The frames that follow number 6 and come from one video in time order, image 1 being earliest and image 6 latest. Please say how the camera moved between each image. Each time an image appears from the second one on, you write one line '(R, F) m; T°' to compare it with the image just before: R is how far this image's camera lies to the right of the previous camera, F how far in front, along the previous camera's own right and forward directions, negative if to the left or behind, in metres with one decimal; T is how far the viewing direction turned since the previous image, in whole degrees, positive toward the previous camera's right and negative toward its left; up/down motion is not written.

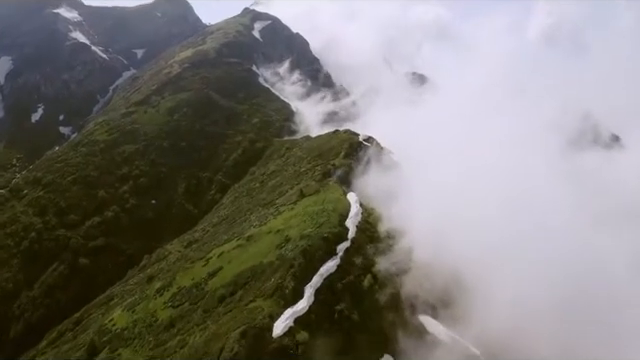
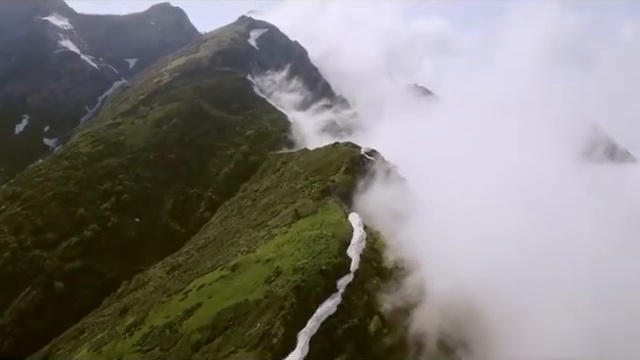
(+0.3, +17.1) m; 0°
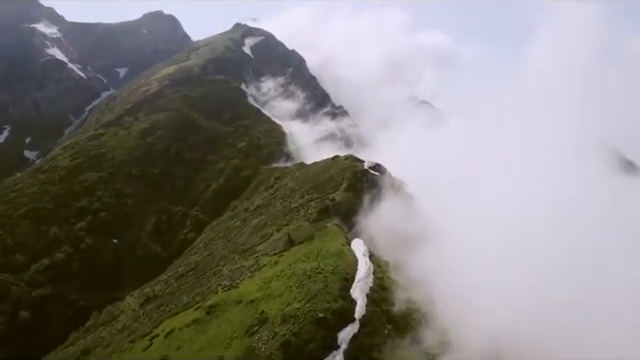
(+0.2, +19.2) m; 0°
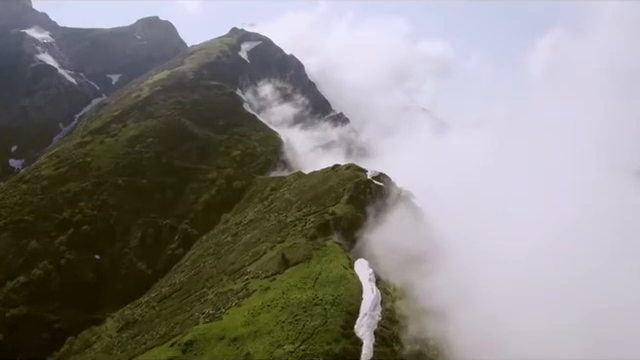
(+0.1, +13.0) m; 0°
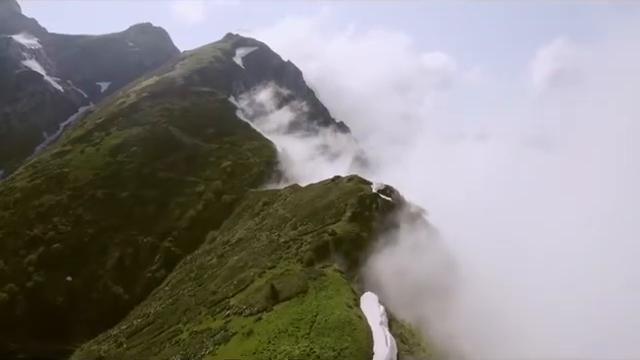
(+0.1, +17.1) m; 0°
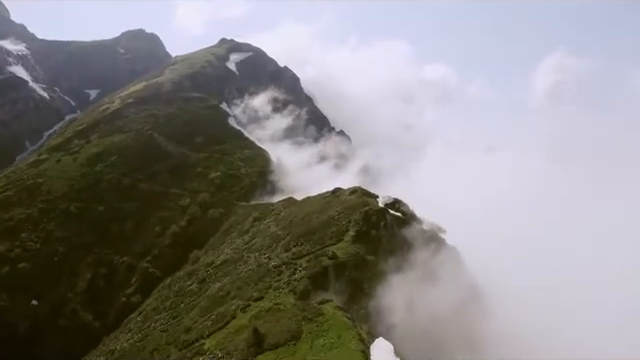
(+0.1, +16.5) m; 0°
